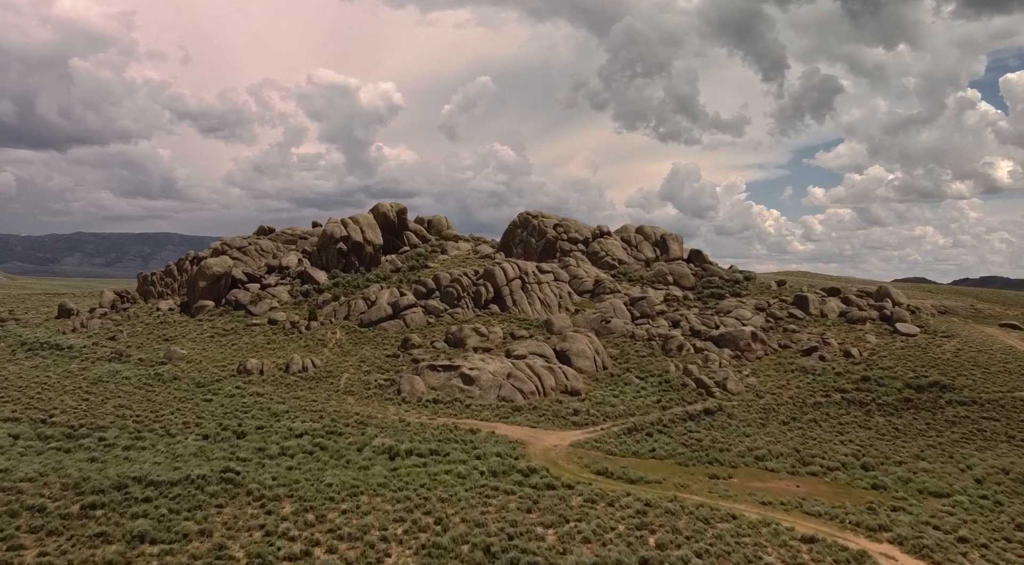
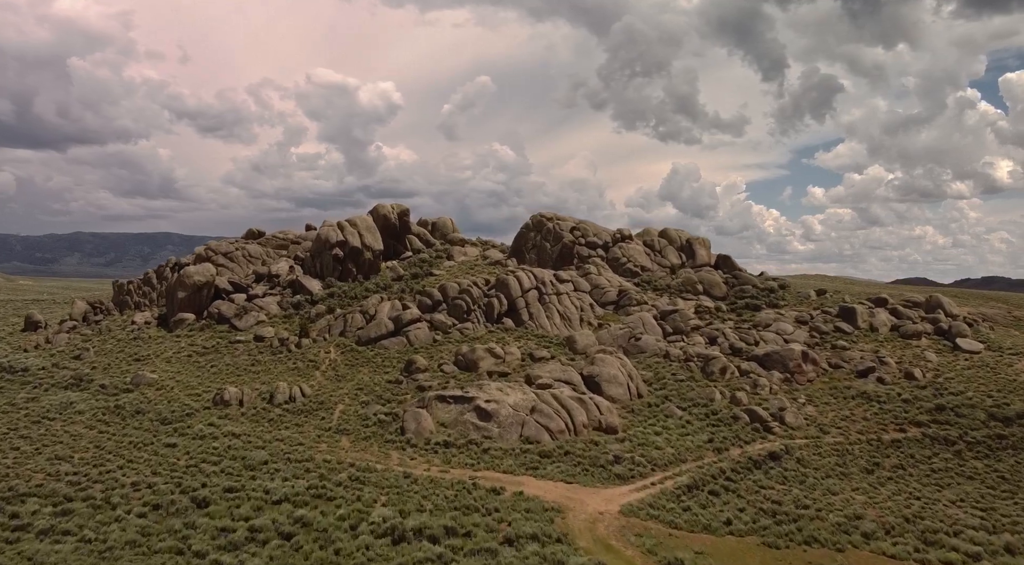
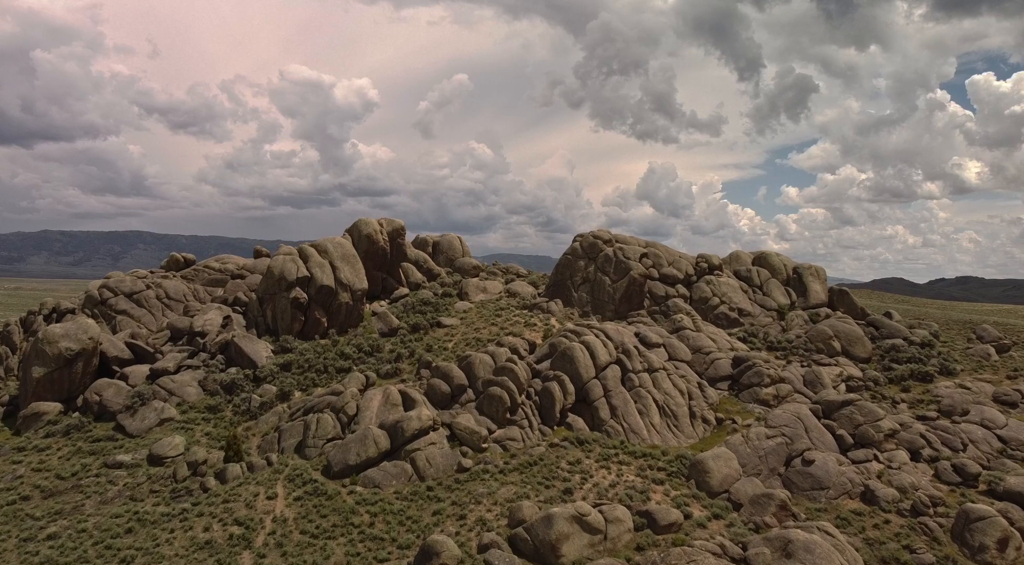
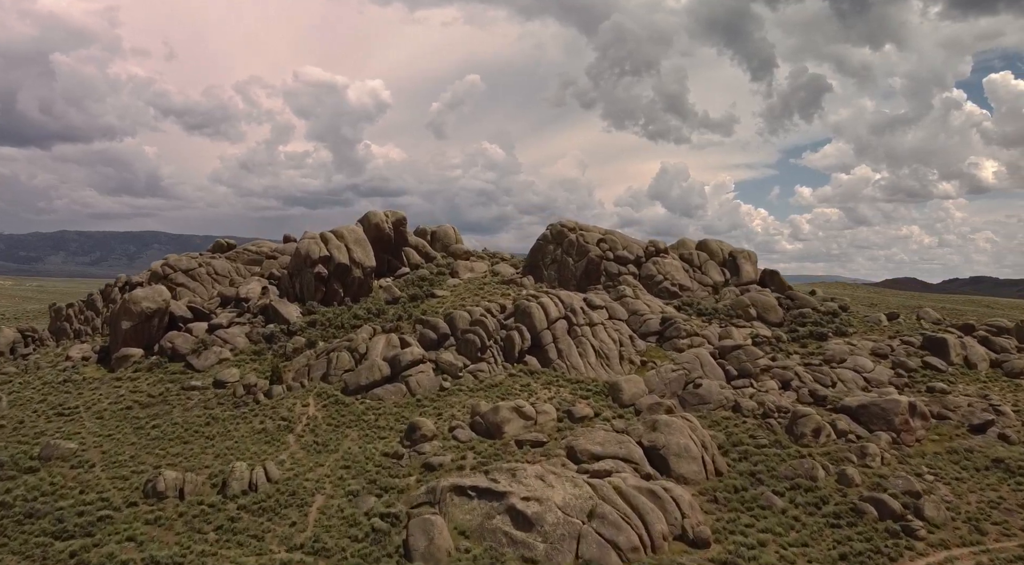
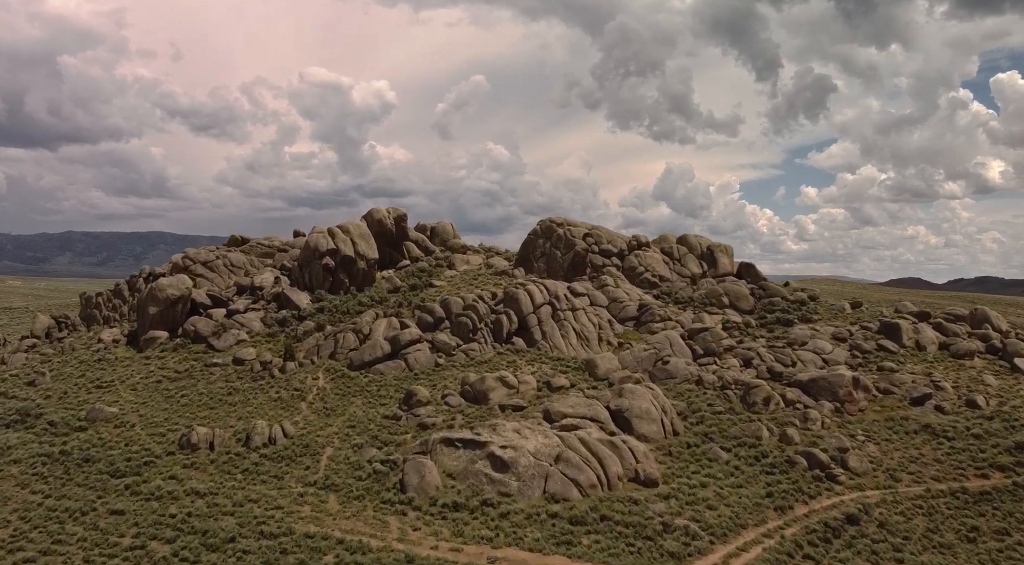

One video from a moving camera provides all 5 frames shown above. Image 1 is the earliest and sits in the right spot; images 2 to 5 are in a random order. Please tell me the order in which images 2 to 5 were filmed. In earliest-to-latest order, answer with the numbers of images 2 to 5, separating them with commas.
2, 5, 4, 3
